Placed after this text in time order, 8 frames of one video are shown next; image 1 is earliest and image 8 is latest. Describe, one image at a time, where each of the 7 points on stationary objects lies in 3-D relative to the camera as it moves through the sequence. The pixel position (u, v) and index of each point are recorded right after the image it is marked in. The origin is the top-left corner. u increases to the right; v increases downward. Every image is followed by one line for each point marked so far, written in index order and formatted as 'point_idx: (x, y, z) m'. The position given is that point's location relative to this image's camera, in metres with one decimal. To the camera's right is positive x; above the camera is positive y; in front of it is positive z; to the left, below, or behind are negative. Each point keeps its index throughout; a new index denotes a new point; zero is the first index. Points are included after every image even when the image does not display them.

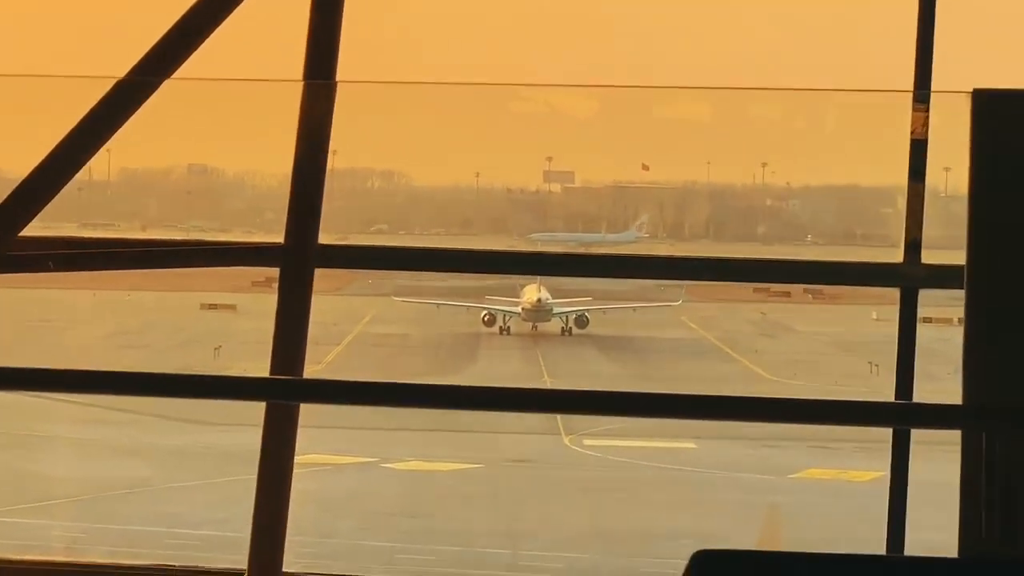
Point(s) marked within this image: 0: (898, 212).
0: (+0.7, +0.1, +2.8) m
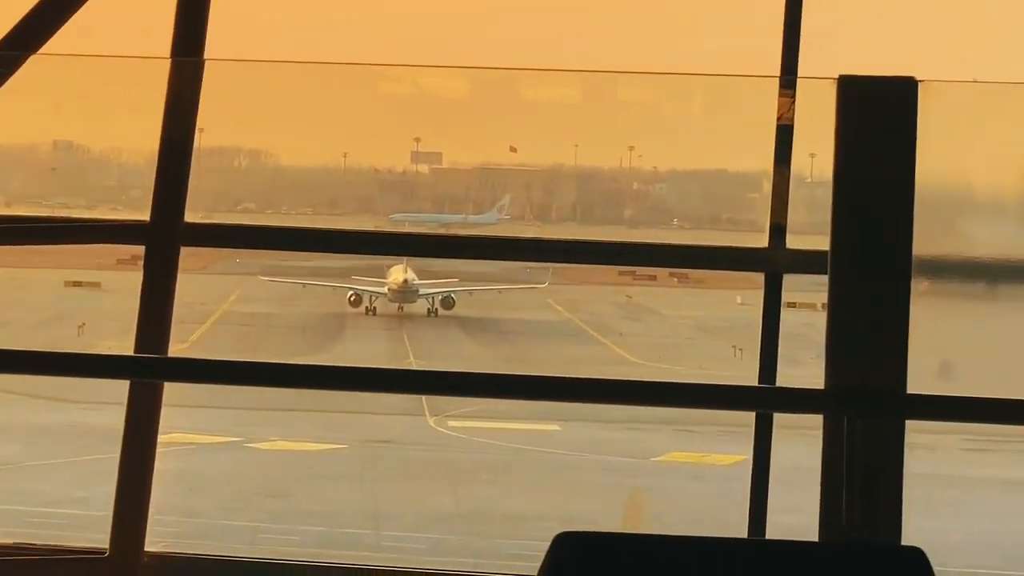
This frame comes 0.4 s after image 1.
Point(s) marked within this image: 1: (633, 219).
0: (+0.4, +0.2, +2.8) m
1: (+0.2, +0.1, +2.9) m
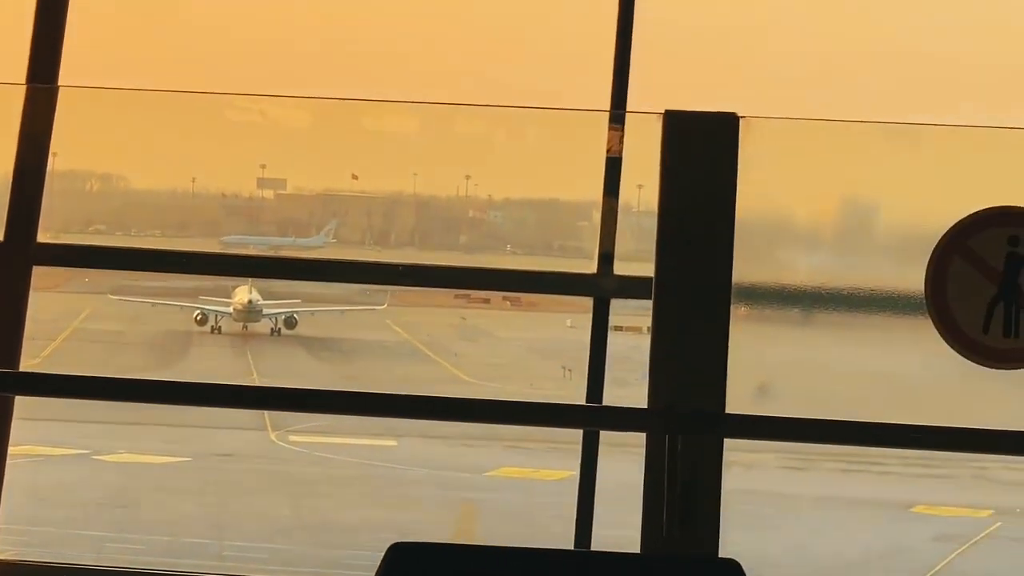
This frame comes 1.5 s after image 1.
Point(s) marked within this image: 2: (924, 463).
0: (+0.1, +0.1, +2.9) m
1: (-0.1, +0.1, +3.0) m
2: (+0.7, -0.3, +2.9) m
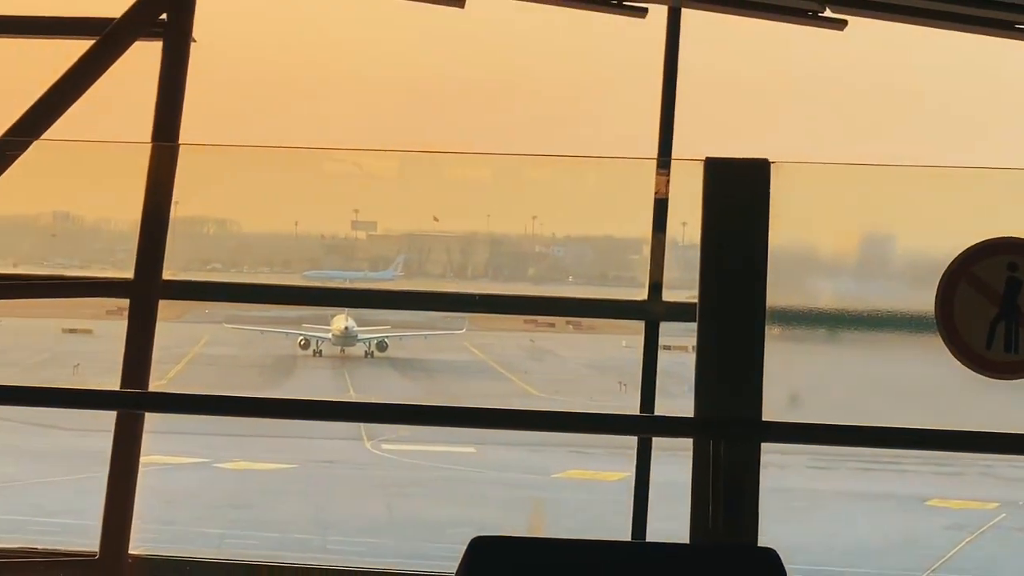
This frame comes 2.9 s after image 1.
0: (+0.3, +0.1, +3.4) m
1: (0.0, 0.0, +3.5) m
2: (+0.9, -0.4, +3.3) m
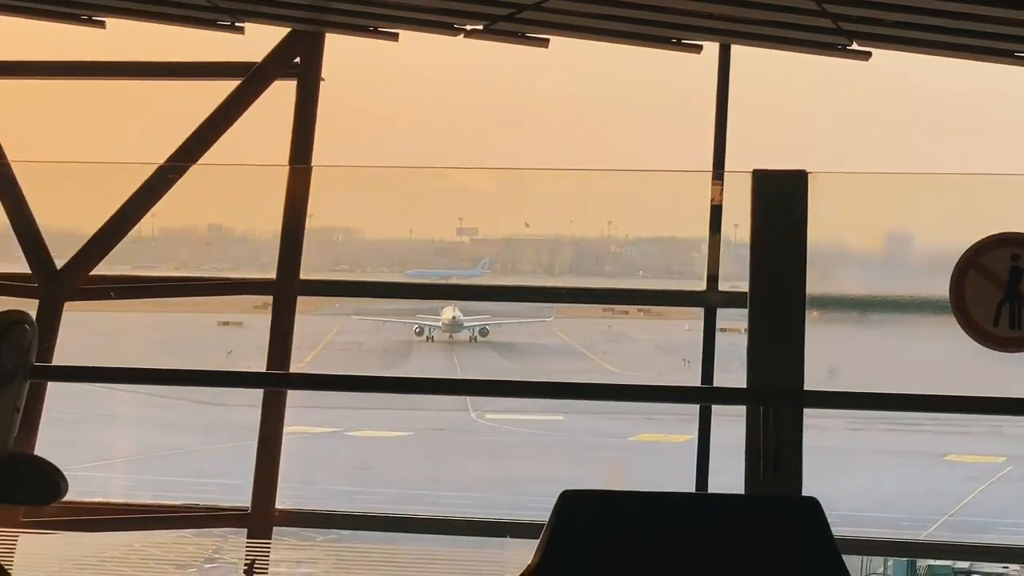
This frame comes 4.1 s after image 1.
0: (+0.5, +0.1, +4.0) m
1: (+0.3, 0.0, +4.1) m
2: (+1.1, -0.3, +4.0) m
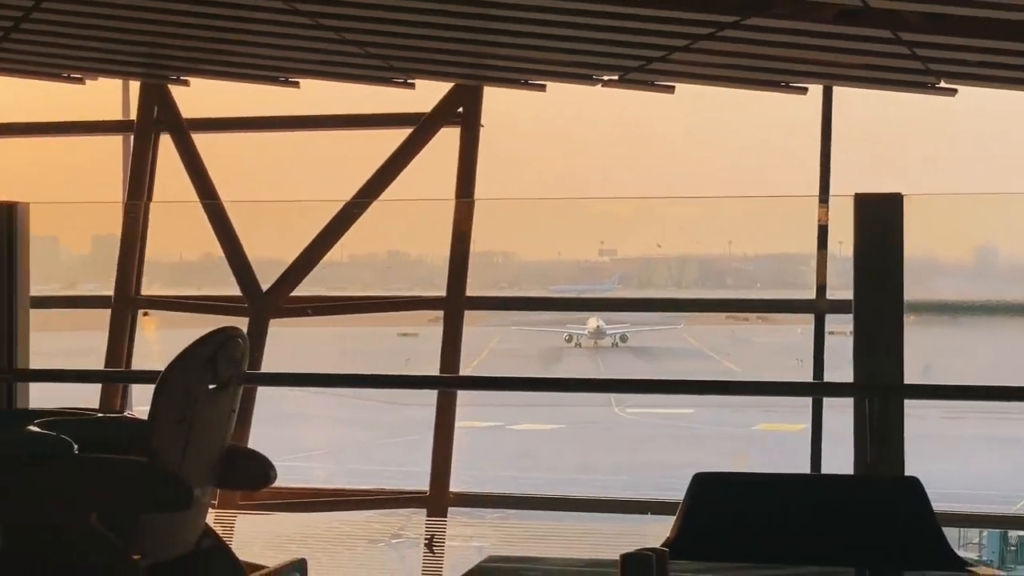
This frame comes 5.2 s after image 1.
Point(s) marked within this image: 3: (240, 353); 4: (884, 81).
0: (+0.9, +0.1, +4.7) m
1: (+0.7, 0.0, +4.8) m
2: (+1.5, -0.3, +4.6) m
3: (-0.4, -0.1, +2.2) m
4: (+1.2, +0.7, +5.3) m
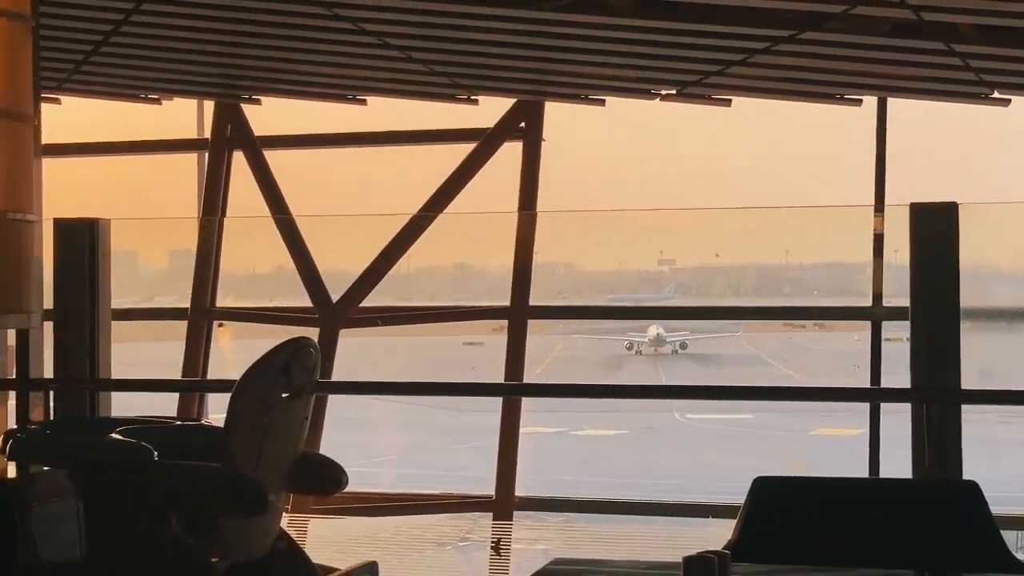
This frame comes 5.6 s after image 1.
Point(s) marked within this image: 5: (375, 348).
0: (+1.1, 0.0, +4.8) m
1: (+0.8, 0.0, +4.9) m
2: (+1.7, -0.4, +4.6) m
3: (-0.3, -0.1, +2.4) m
4: (+1.4, +0.7, +5.4) m
5: (-0.4, -0.2, +5.1) m
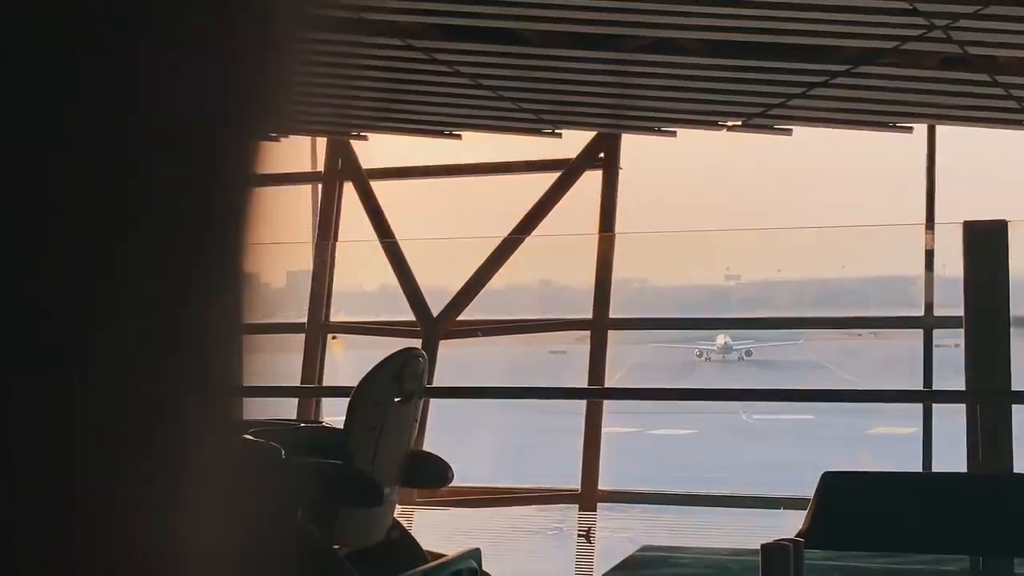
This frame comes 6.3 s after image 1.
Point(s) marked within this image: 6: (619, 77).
0: (+1.3, 0.0, +5.2) m
1: (+1.1, -0.1, +5.4) m
2: (+1.9, -0.4, +5.1) m
3: (-0.2, -0.2, +2.9) m
4: (+1.7, +0.6, +5.8) m
5: (-0.1, -0.2, +5.7) m
6: (+0.3, +0.7, +5.6) m
